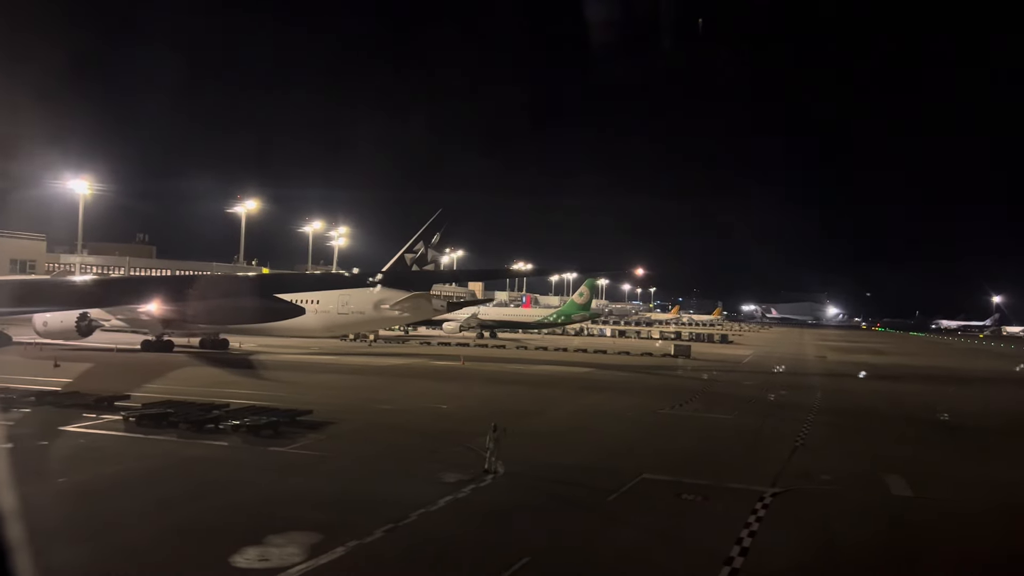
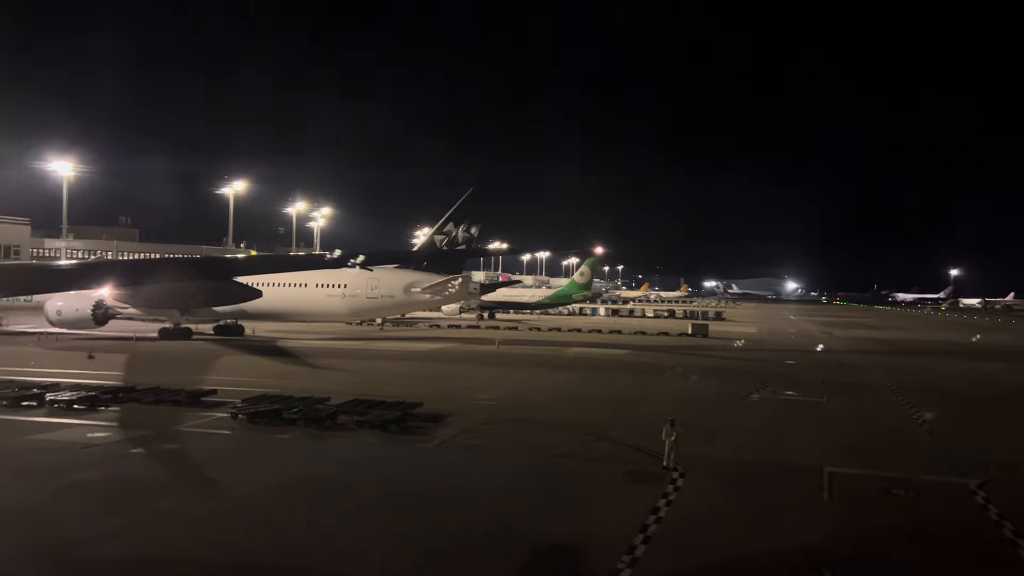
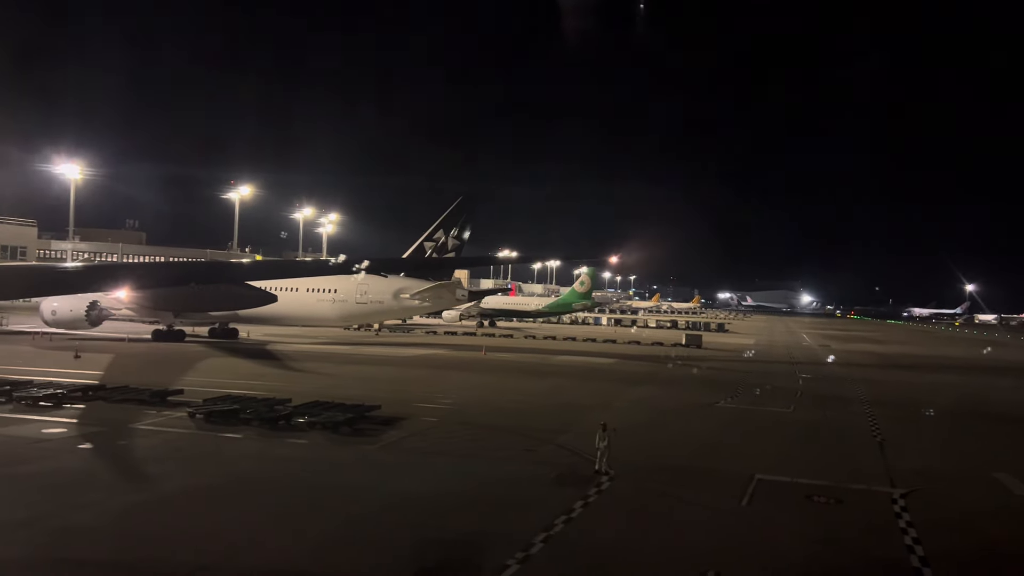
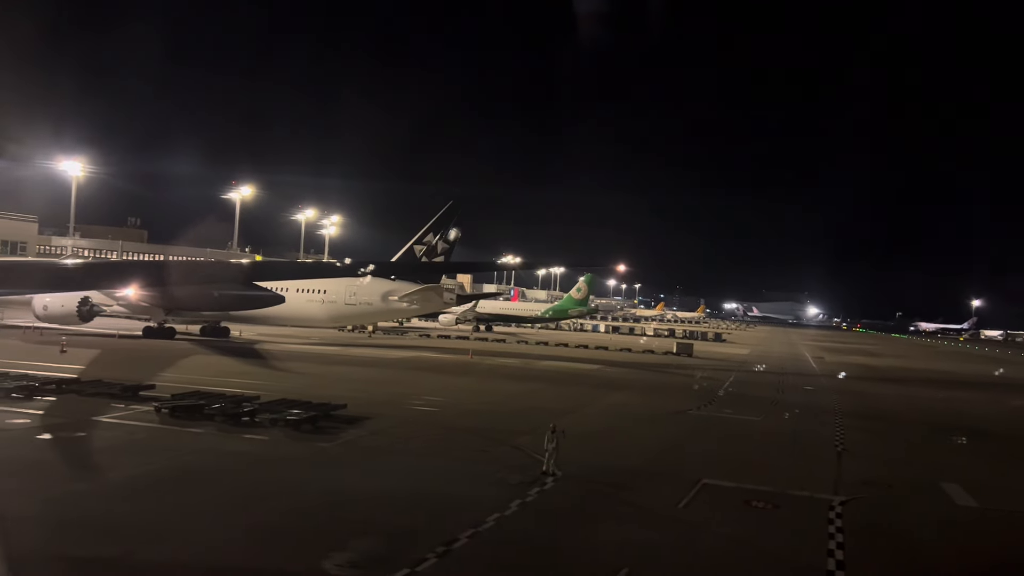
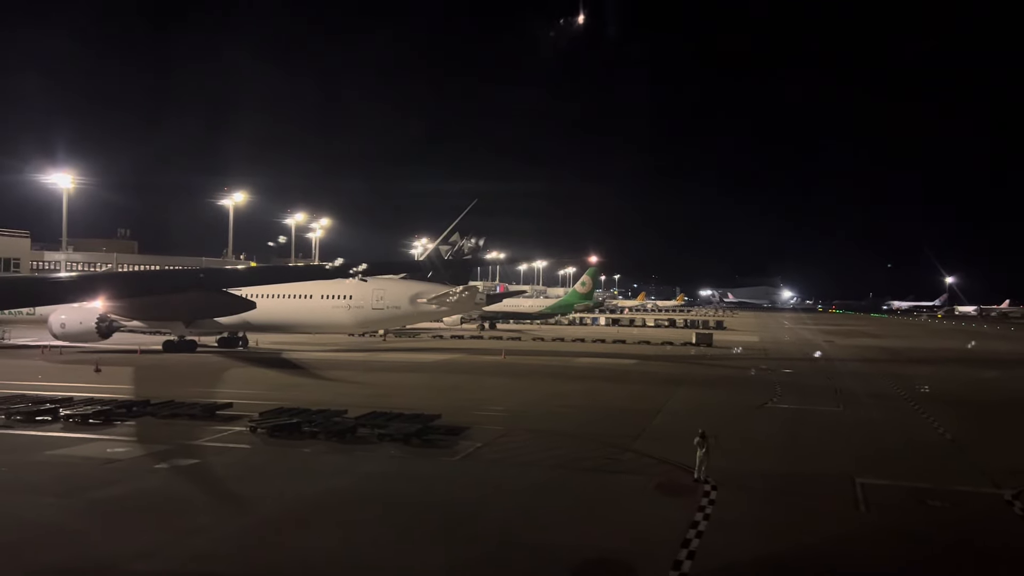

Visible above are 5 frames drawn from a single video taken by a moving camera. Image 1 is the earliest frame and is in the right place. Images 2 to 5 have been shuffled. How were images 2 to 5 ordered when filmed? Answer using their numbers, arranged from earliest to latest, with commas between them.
4, 3, 2, 5
